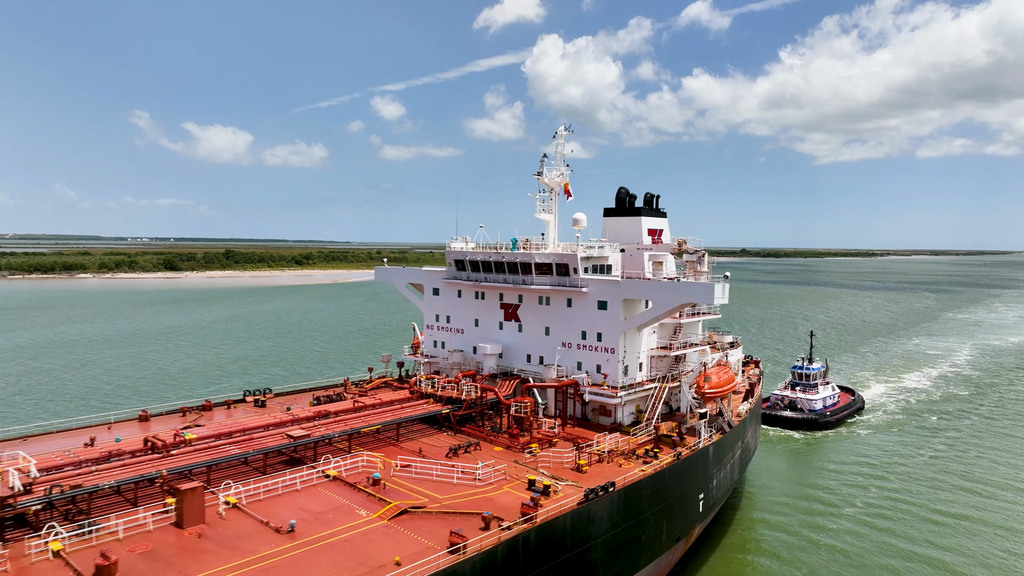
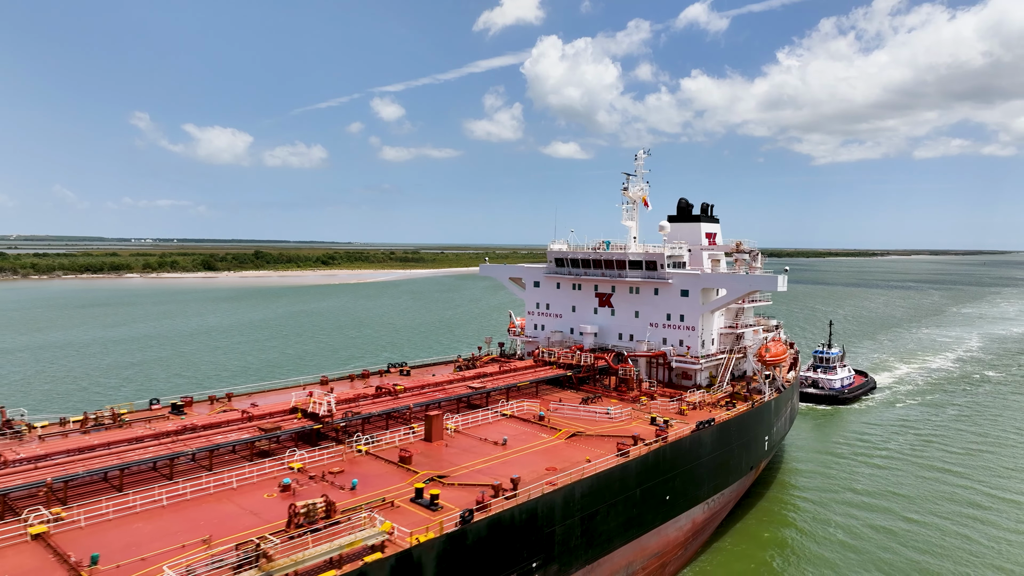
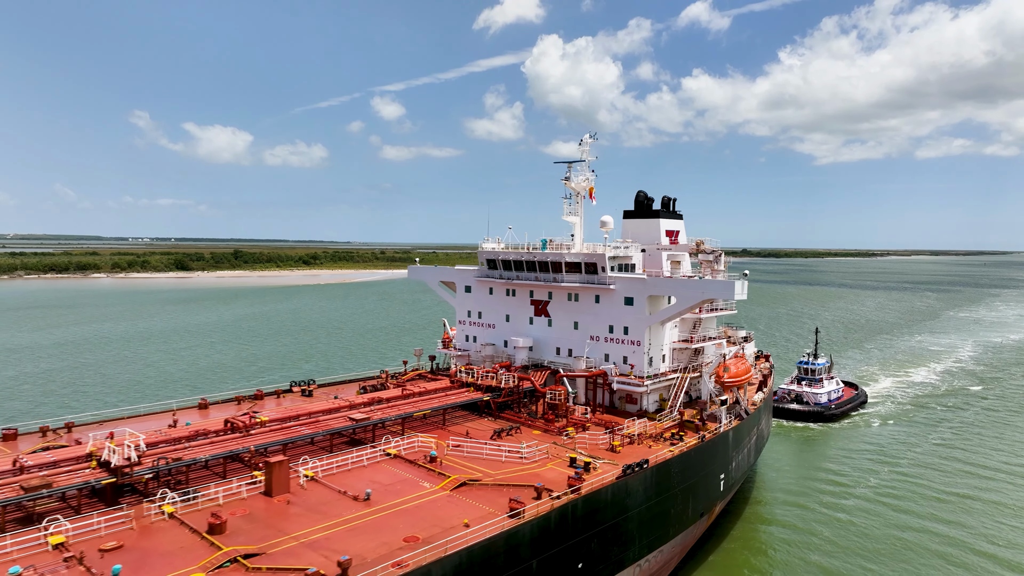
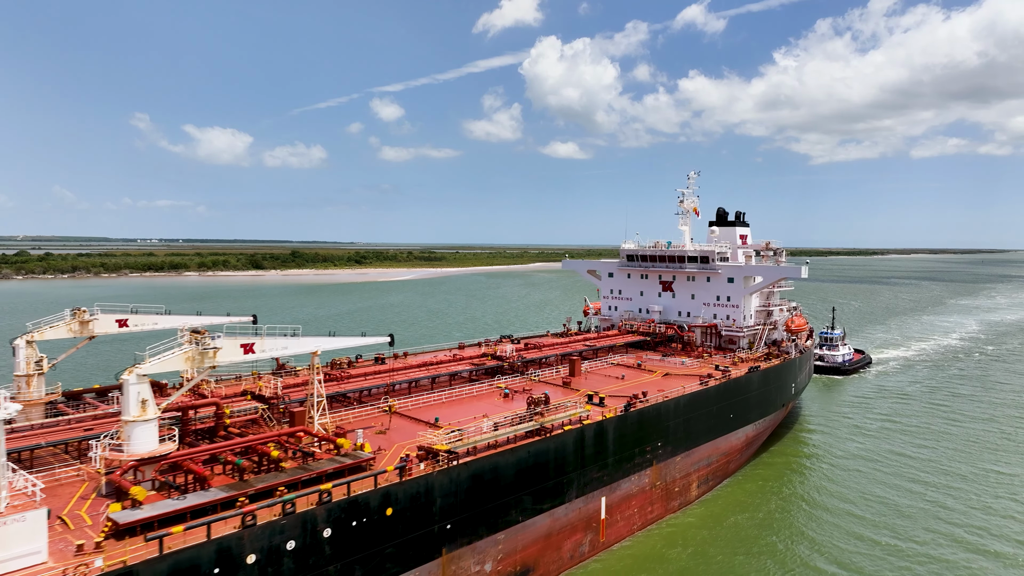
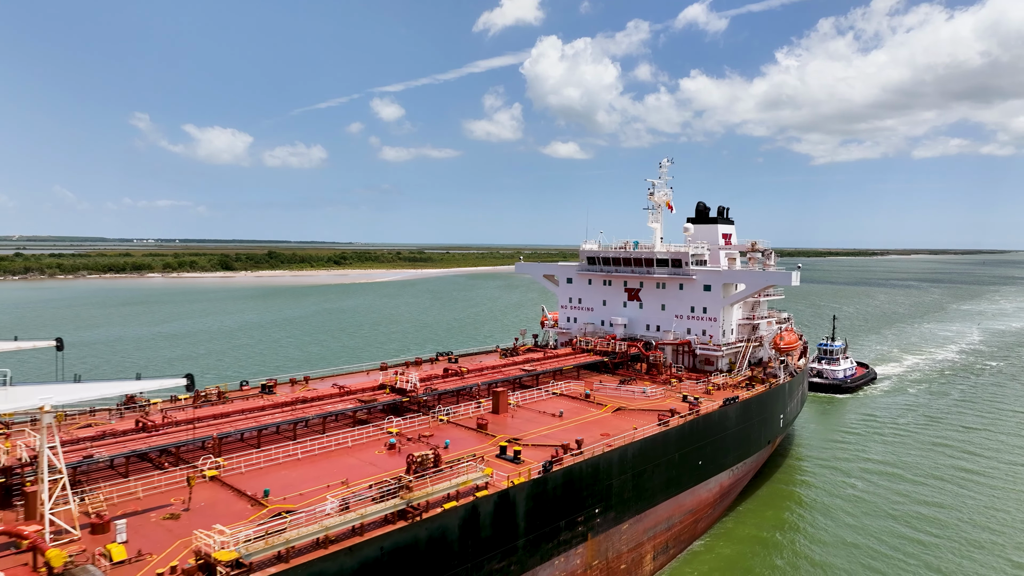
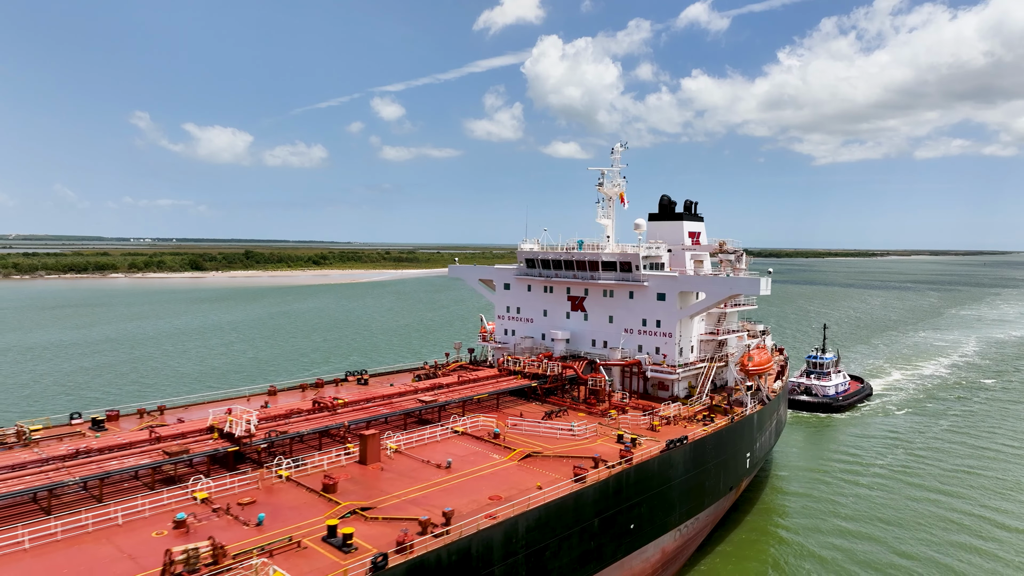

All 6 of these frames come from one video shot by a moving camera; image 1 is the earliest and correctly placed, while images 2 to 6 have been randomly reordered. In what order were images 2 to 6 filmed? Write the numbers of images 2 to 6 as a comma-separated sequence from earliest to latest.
3, 6, 2, 5, 4
